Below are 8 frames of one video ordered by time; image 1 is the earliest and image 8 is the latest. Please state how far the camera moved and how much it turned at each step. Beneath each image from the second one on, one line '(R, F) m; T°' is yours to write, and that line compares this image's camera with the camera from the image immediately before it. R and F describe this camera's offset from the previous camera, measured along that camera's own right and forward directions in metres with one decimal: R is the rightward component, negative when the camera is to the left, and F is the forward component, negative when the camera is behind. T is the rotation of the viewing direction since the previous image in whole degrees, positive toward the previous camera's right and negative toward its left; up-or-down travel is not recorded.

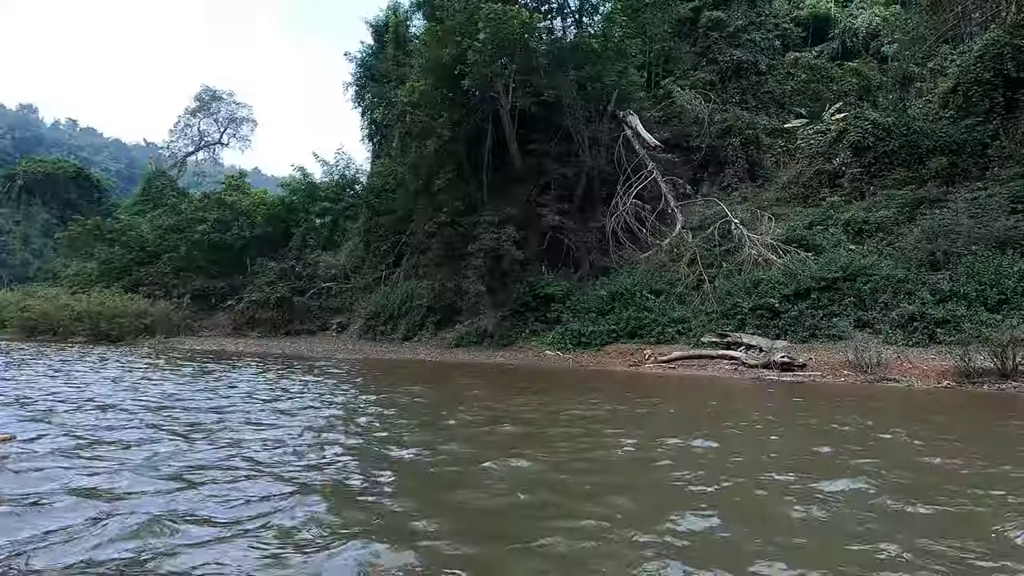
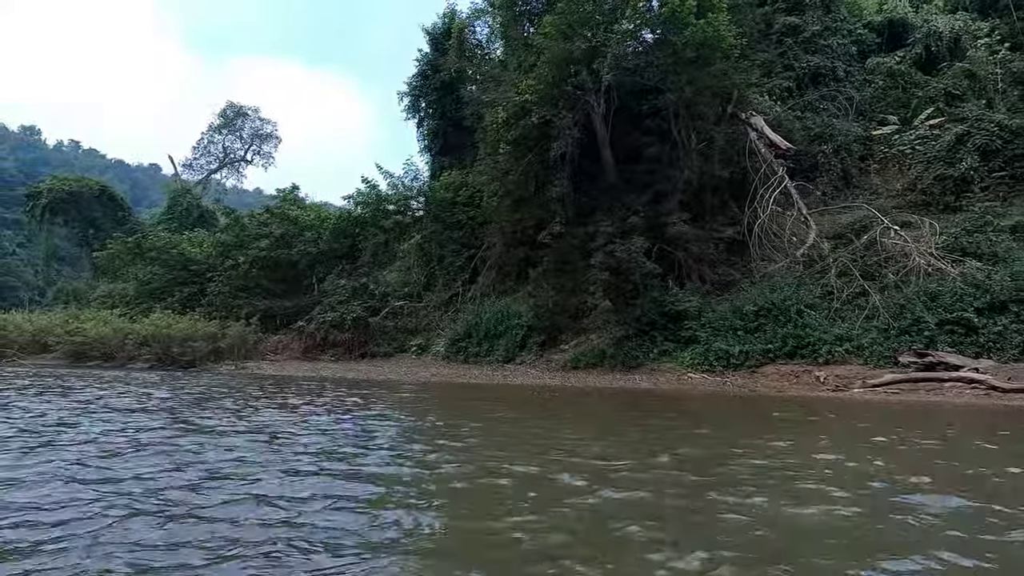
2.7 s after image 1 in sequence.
(-3.1, +1.4) m; +1°
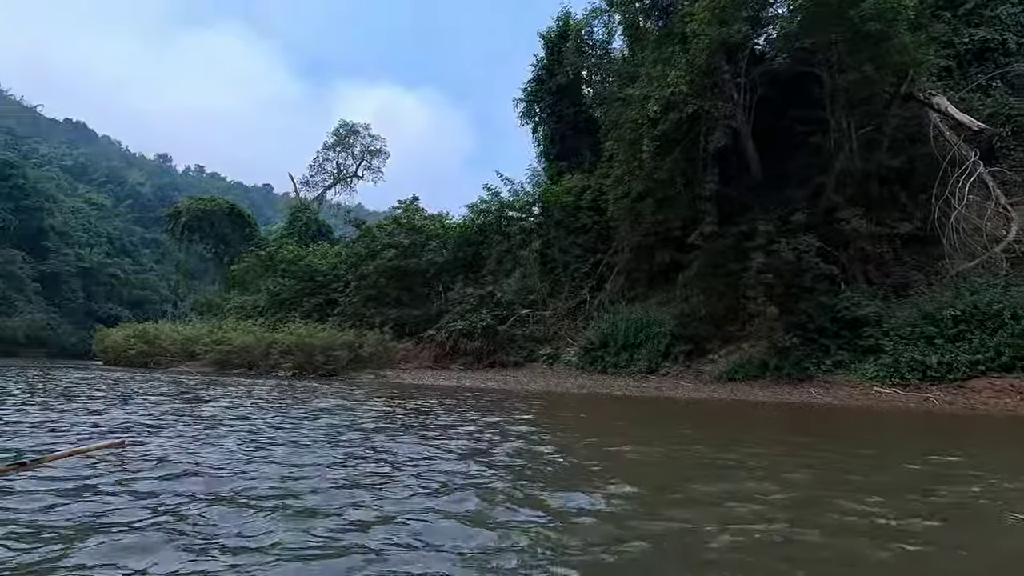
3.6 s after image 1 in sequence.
(-1.3, +0.6) m; -8°
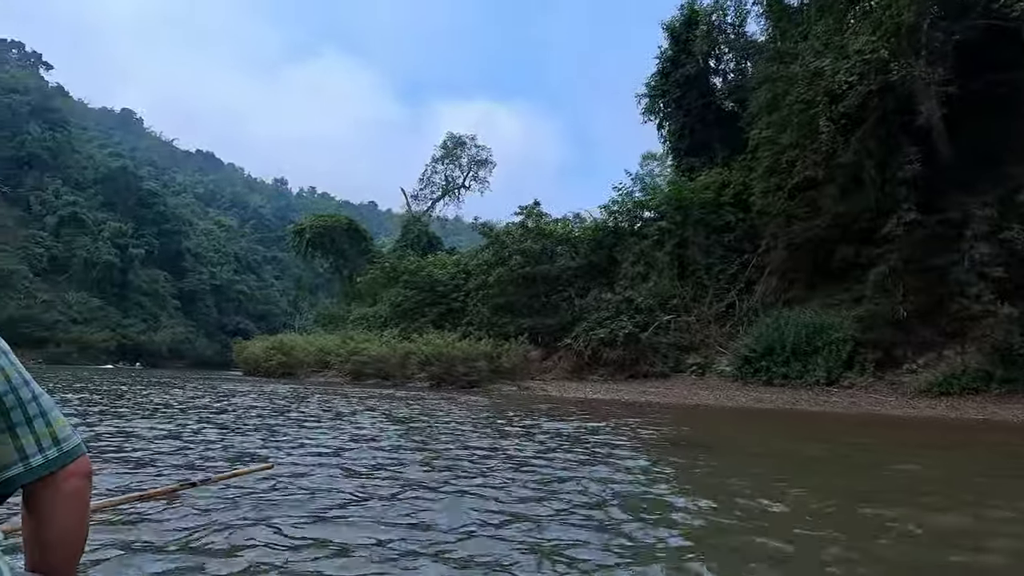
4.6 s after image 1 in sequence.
(-1.4, +0.9) m; -9°
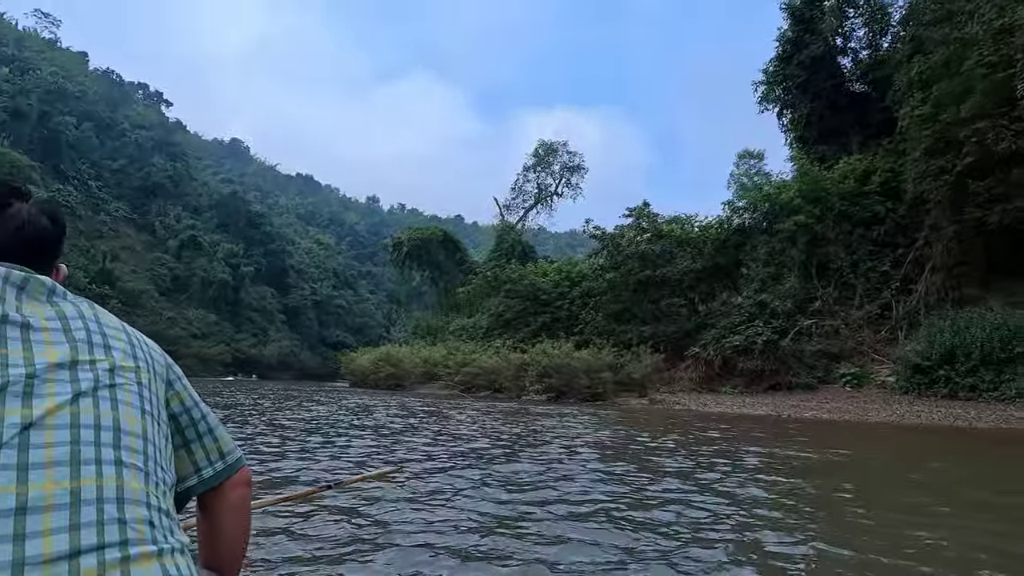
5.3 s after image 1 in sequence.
(-1.0, +0.9) m; -8°
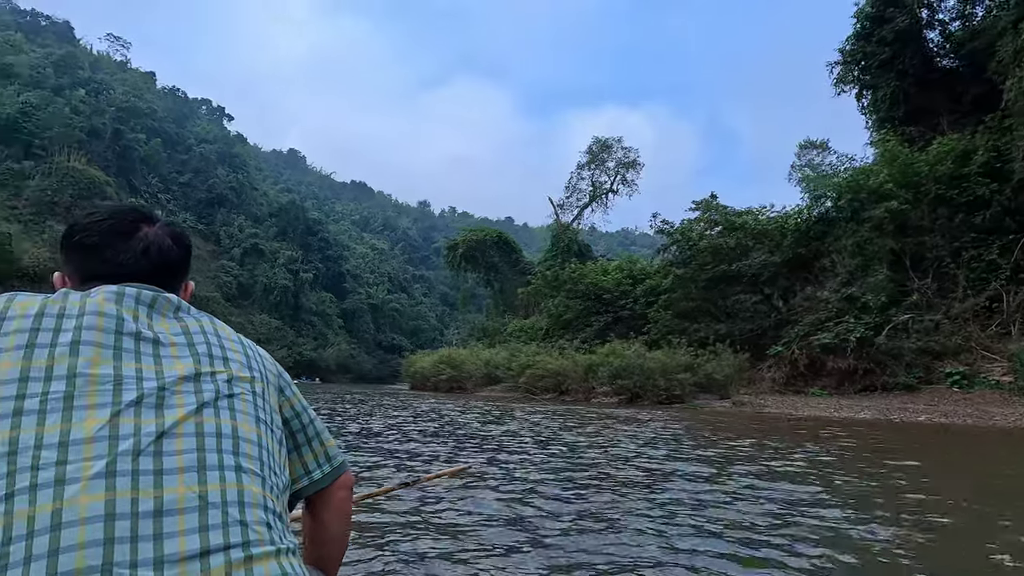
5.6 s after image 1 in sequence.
(-0.4, +0.6) m; -5°
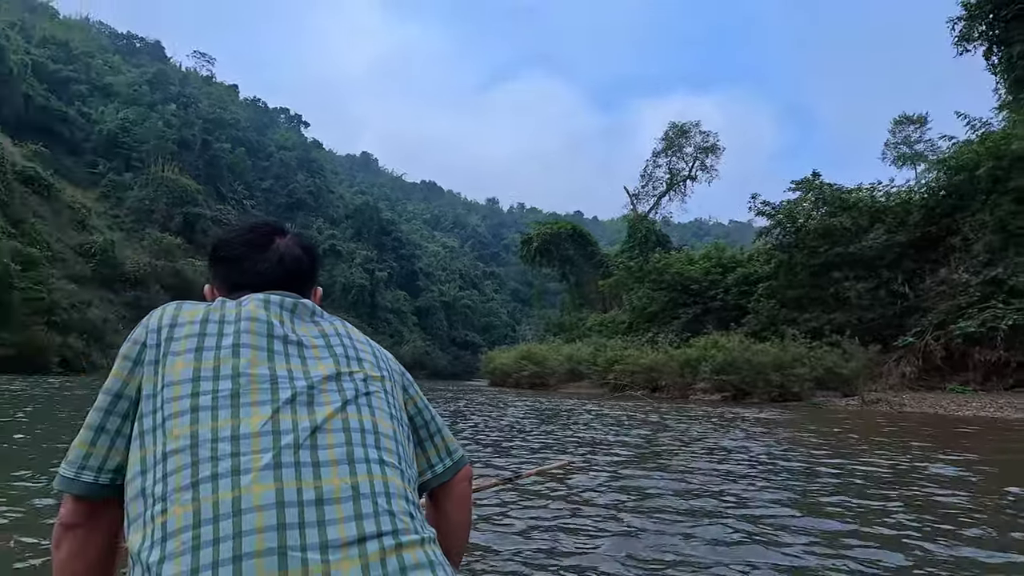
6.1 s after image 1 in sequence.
(-0.5, +0.8) m; -7°
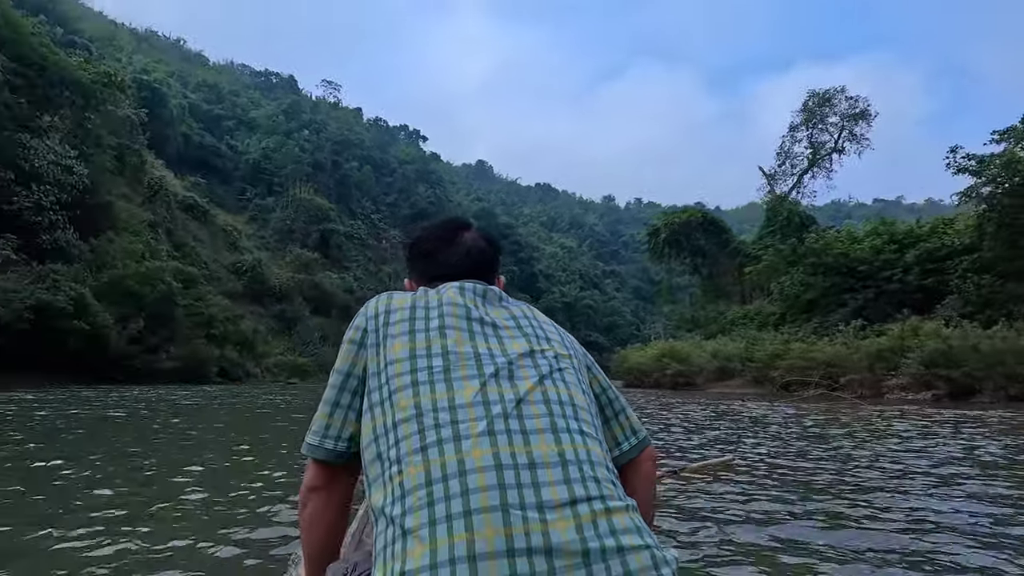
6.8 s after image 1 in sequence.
(-0.6, +1.3) m; -11°
